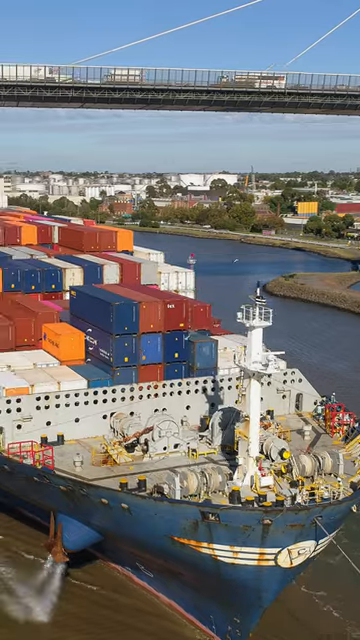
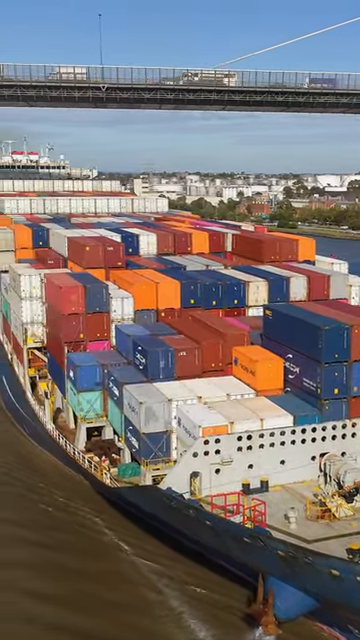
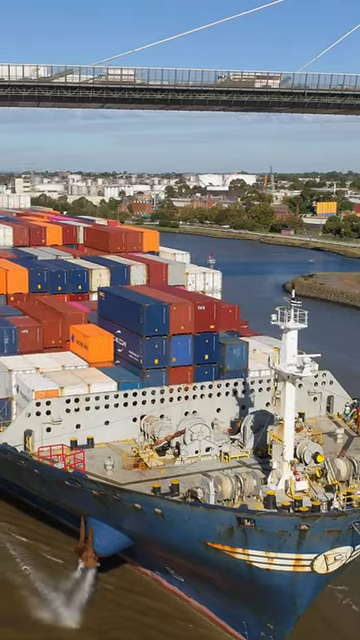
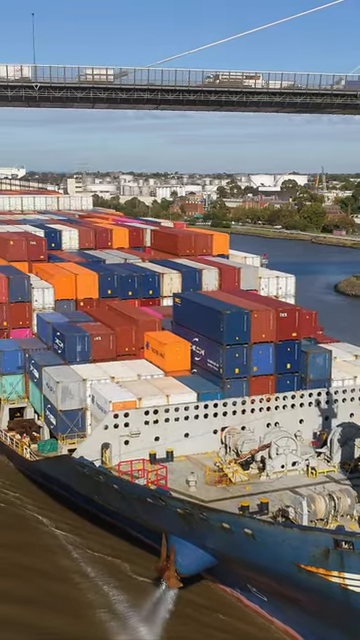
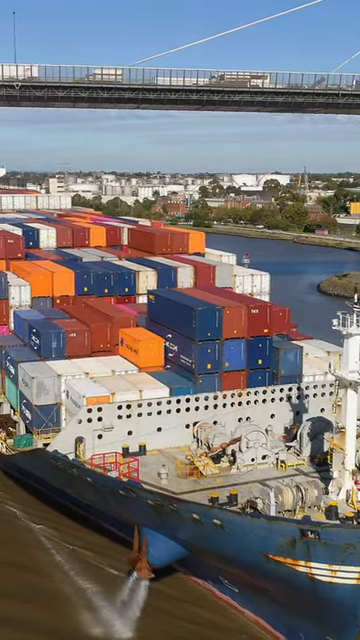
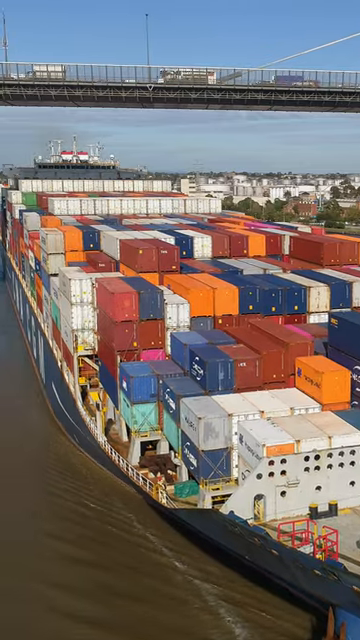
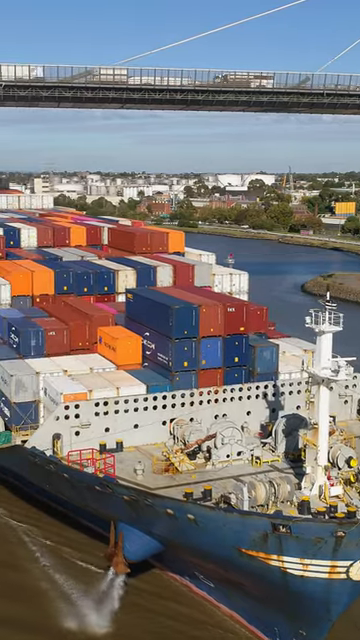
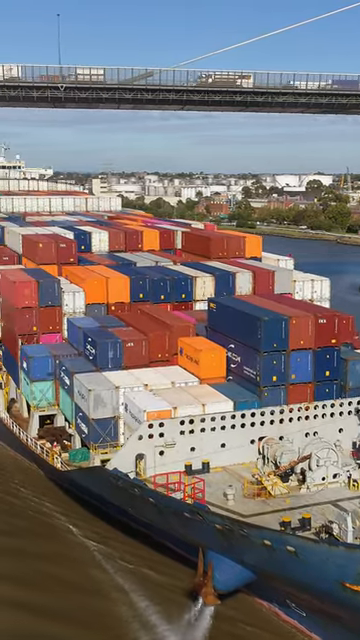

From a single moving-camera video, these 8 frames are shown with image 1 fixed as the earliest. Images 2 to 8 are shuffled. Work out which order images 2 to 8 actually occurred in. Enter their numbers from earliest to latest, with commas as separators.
3, 7, 5, 4, 8, 2, 6
